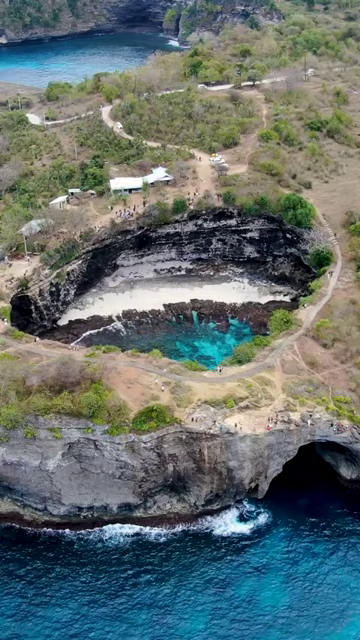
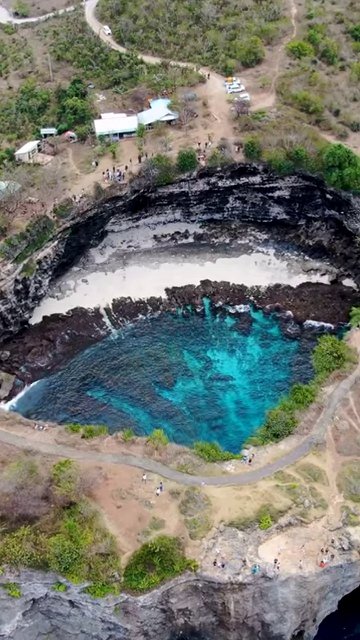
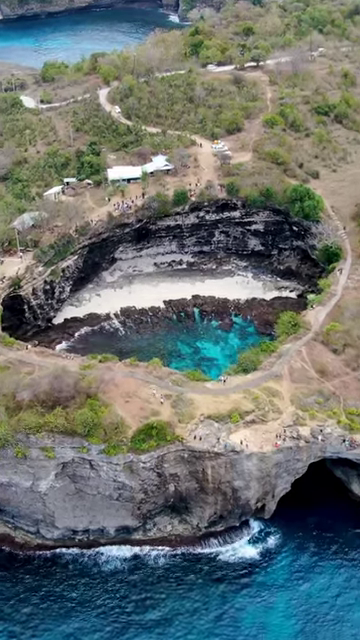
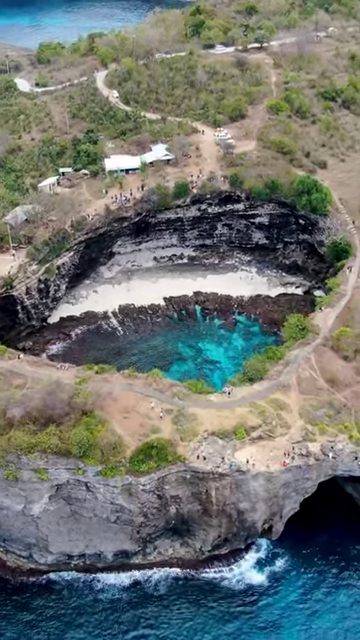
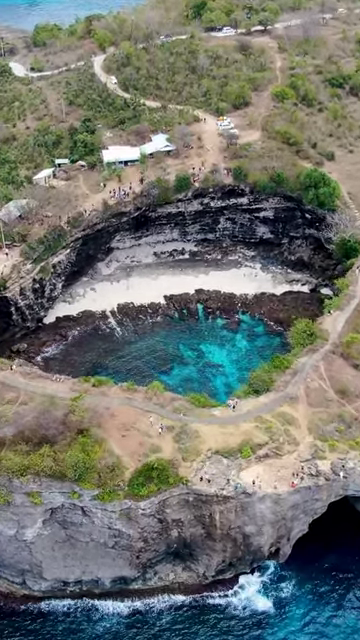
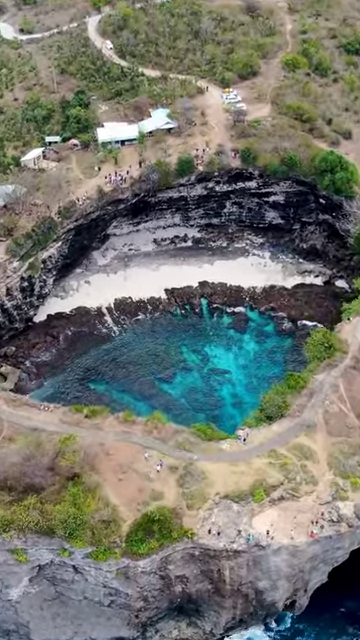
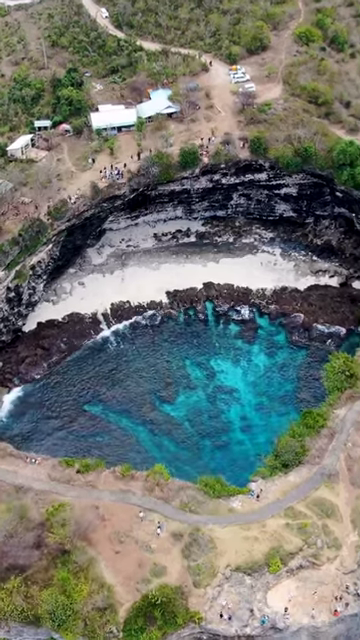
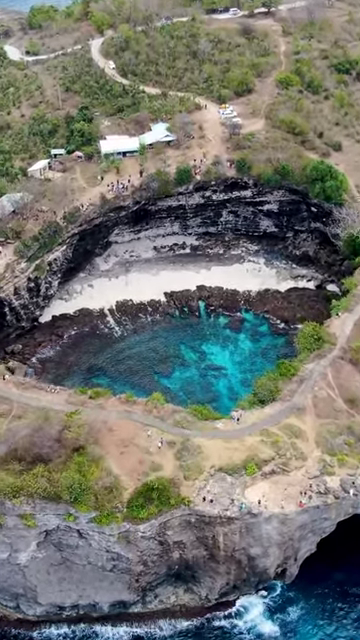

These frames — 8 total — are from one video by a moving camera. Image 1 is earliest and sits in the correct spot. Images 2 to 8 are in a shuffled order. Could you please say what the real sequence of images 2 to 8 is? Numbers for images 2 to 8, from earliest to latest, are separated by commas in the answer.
3, 4, 5, 8, 6, 2, 7
